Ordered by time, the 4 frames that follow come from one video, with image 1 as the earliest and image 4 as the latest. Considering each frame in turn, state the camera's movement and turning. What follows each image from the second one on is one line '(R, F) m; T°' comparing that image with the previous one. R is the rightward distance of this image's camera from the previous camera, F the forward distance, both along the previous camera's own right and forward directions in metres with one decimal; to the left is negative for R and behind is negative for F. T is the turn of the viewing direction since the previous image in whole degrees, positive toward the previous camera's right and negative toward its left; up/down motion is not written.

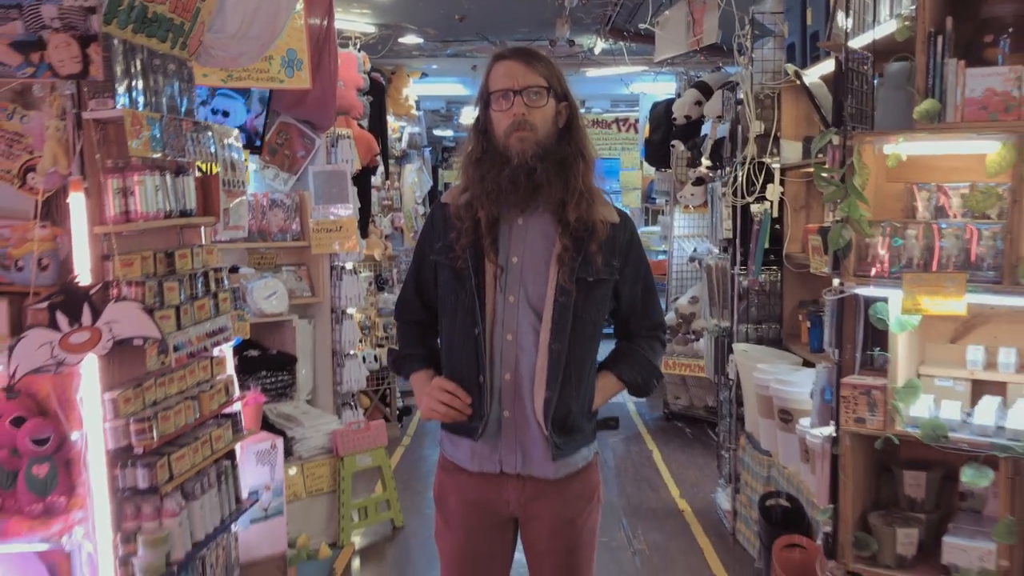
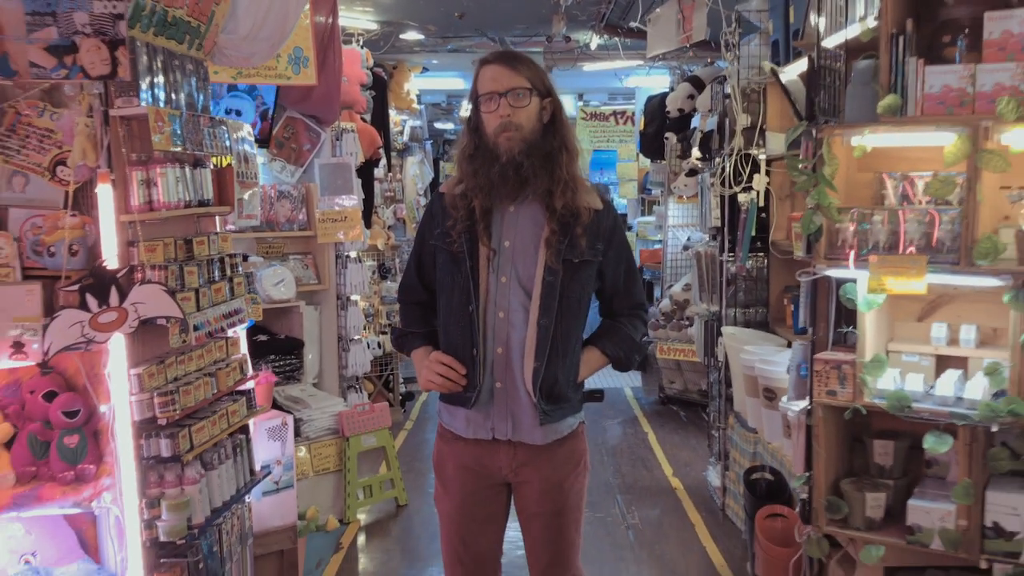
(0.0, -0.2) m; 0°
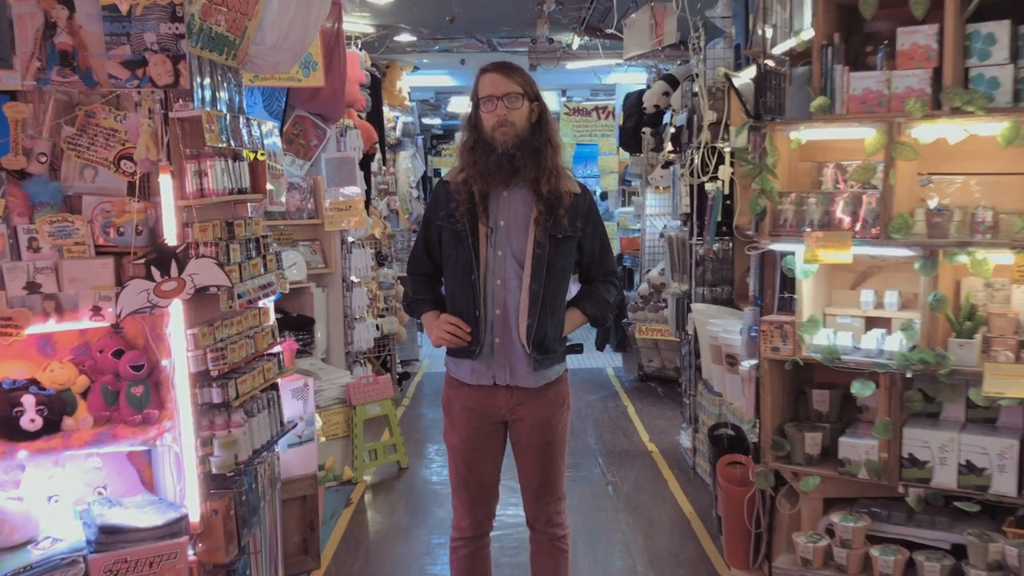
(0.0, -0.4) m; +1°
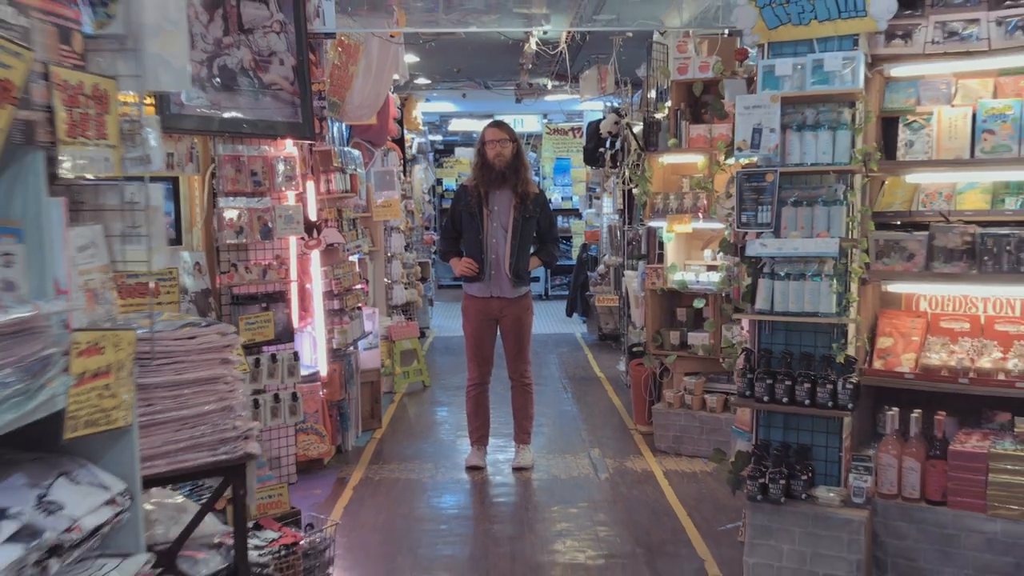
(0.0, -2.0) m; 0°
